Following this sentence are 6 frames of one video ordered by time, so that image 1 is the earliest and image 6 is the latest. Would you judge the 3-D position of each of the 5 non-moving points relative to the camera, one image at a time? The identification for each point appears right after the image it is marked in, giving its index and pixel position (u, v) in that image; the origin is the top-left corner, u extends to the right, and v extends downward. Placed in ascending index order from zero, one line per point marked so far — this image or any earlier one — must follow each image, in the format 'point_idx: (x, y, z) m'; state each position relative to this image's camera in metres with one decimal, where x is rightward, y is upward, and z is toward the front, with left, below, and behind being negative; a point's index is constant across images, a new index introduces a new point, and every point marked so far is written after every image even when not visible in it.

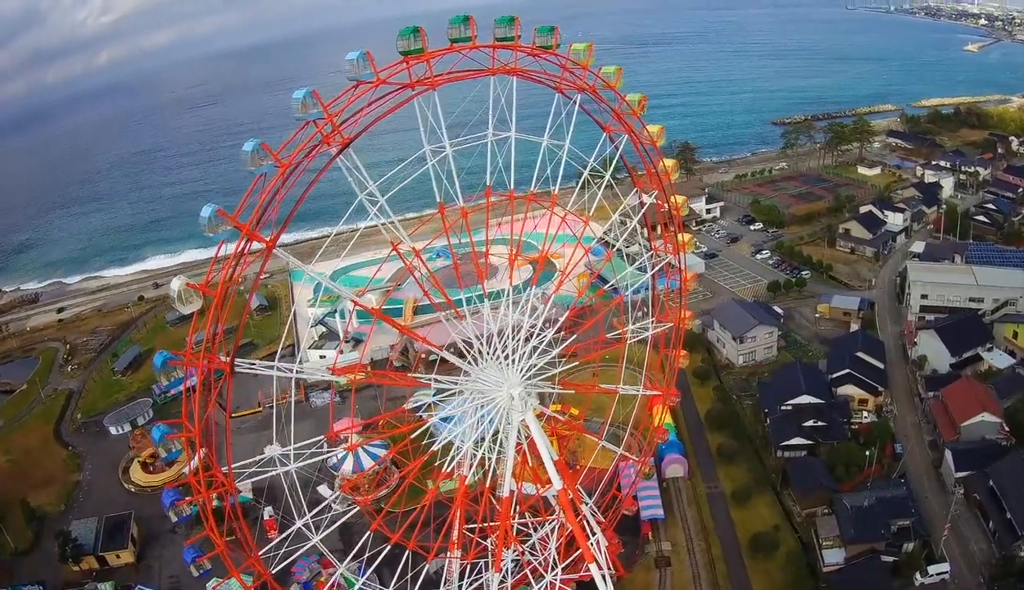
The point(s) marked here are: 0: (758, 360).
0: (+7.1, -1.9, +19.9) m
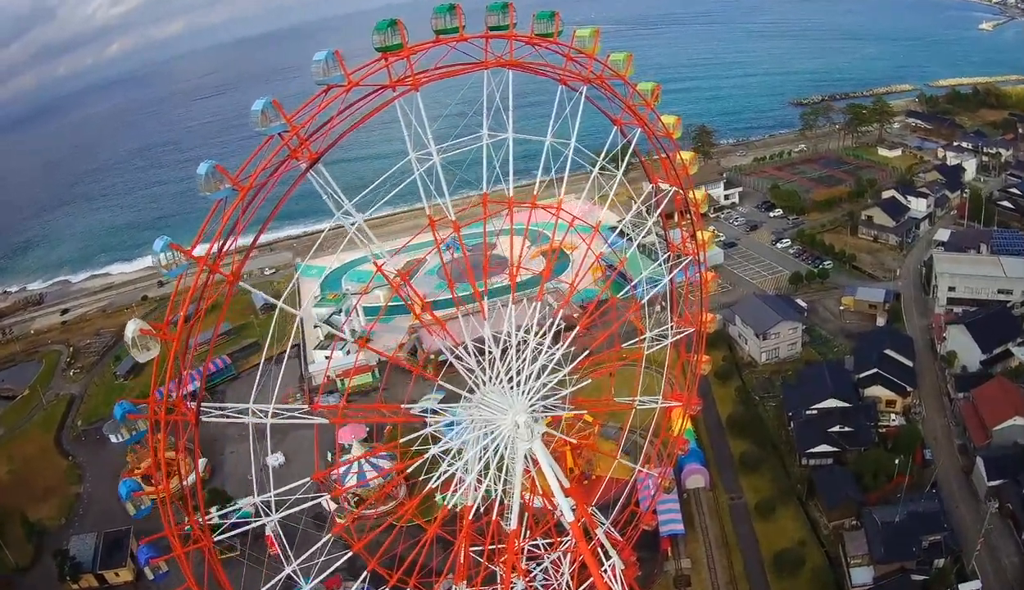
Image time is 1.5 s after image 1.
0: (+7.4, -1.8, +19.1) m
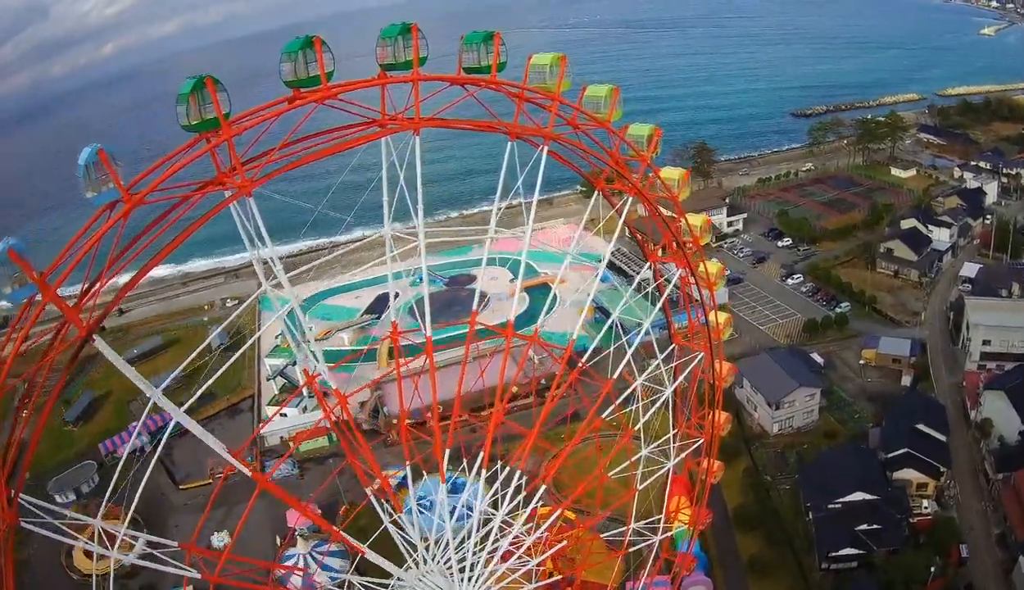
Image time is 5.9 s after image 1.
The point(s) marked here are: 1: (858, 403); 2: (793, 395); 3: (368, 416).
0: (+7.0, -3.2, +17.0) m
1: (+9.1, -2.8, +18.3) m
2: (+6.8, -2.4, +16.6) m
3: (-3.2, -2.9, +16.7) m
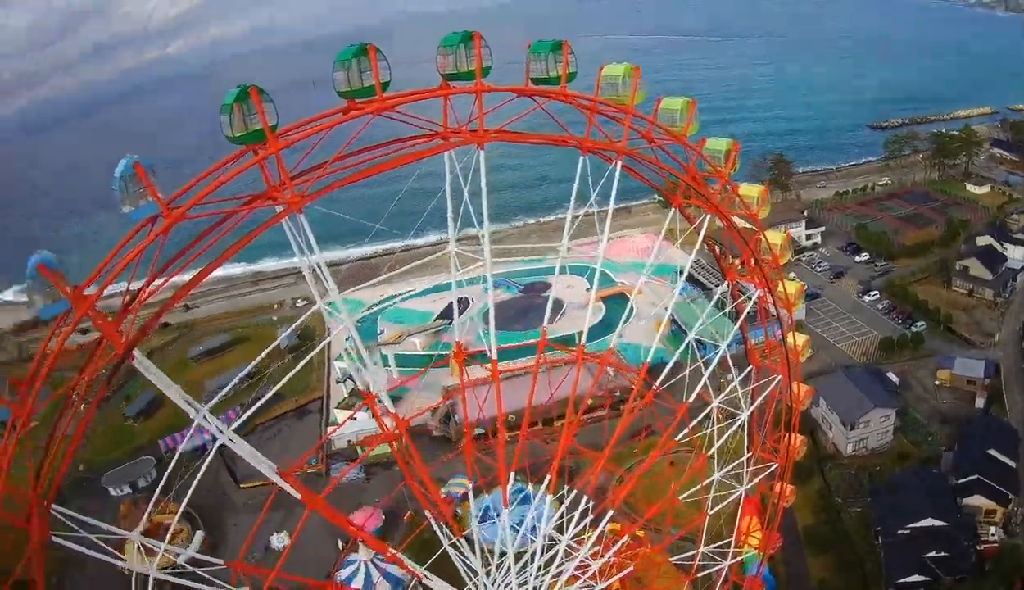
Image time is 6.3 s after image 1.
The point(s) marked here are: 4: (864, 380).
0: (+8.3, -3.6, +16.4) m
1: (+10.4, -3.3, +17.6) m
2: (+8.1, -2.7, +16.0) m
3: (-1.9, -3.0, +16.9) m
4: (+8.5, -2.1, +16.9) m
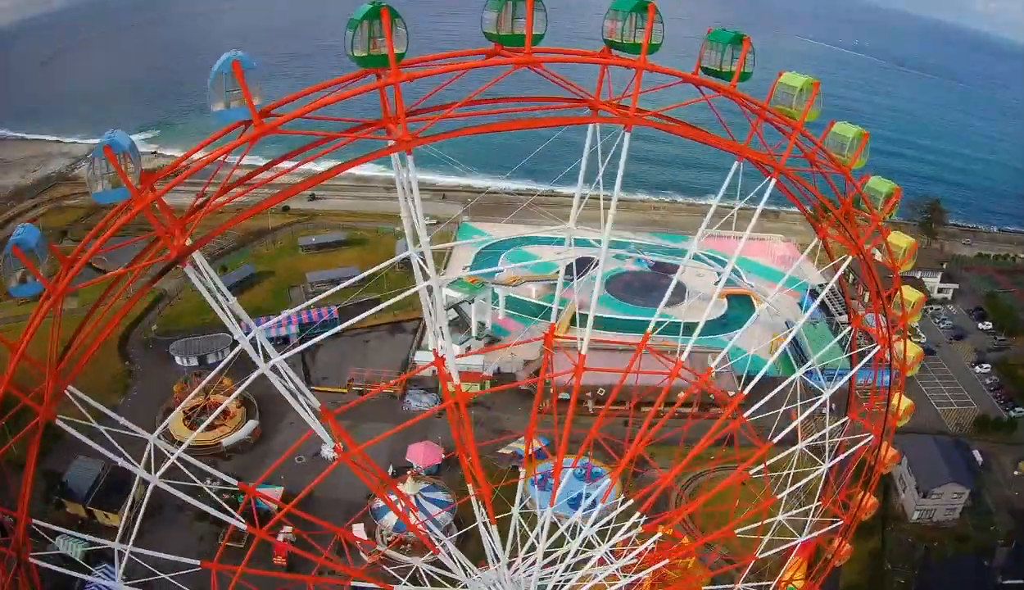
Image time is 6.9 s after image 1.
0: (+9.2, -5.1, +15.8) m
1: (+11.4, -5.3, +16.8) m
2: (+9.2, -4.2, +15.3) m
3: (-0.5, -1.9, +16.7) m
4: (+9.8, -3.6, +16.1) m
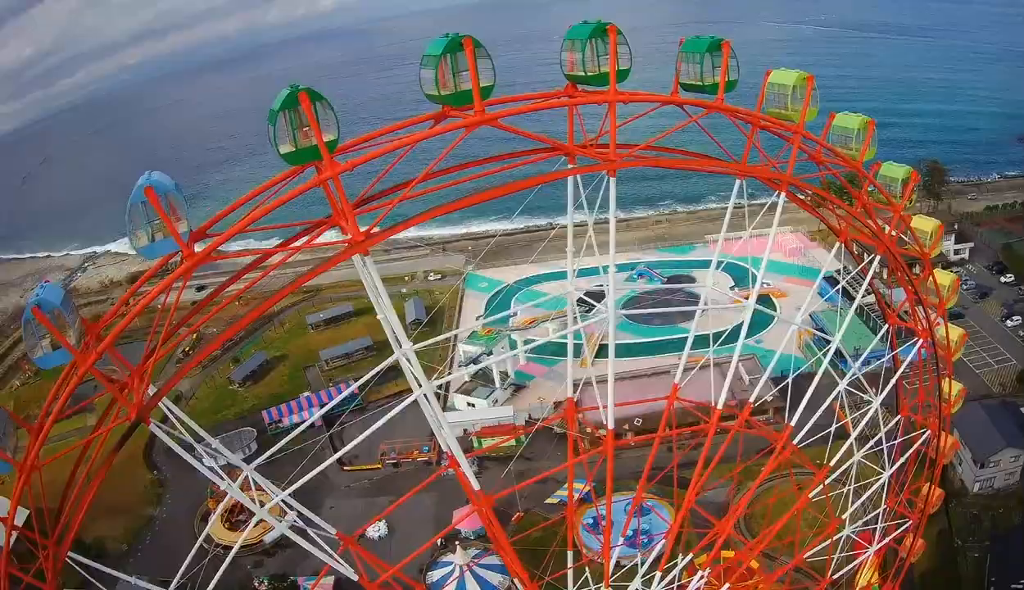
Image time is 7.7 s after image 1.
0: (+10.4, -4.4, +15.1) m
1: (+12.6, -4.2, +16.1) m
2: (+10.2, -3.5, +14.7) m
3: (+0.3, -3.0, +16.2) m
4: (+10.7, -2.8, +15.5) m
